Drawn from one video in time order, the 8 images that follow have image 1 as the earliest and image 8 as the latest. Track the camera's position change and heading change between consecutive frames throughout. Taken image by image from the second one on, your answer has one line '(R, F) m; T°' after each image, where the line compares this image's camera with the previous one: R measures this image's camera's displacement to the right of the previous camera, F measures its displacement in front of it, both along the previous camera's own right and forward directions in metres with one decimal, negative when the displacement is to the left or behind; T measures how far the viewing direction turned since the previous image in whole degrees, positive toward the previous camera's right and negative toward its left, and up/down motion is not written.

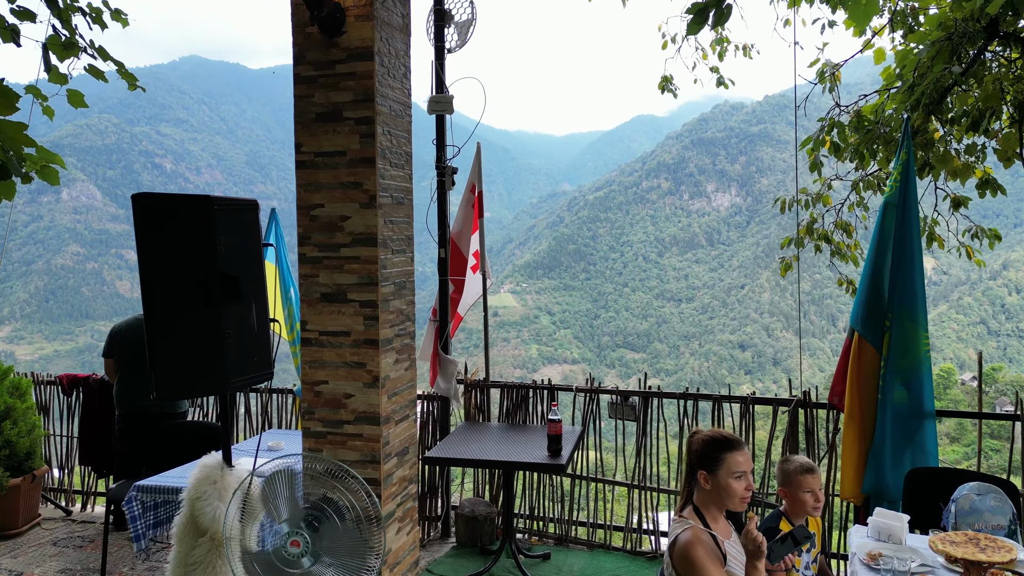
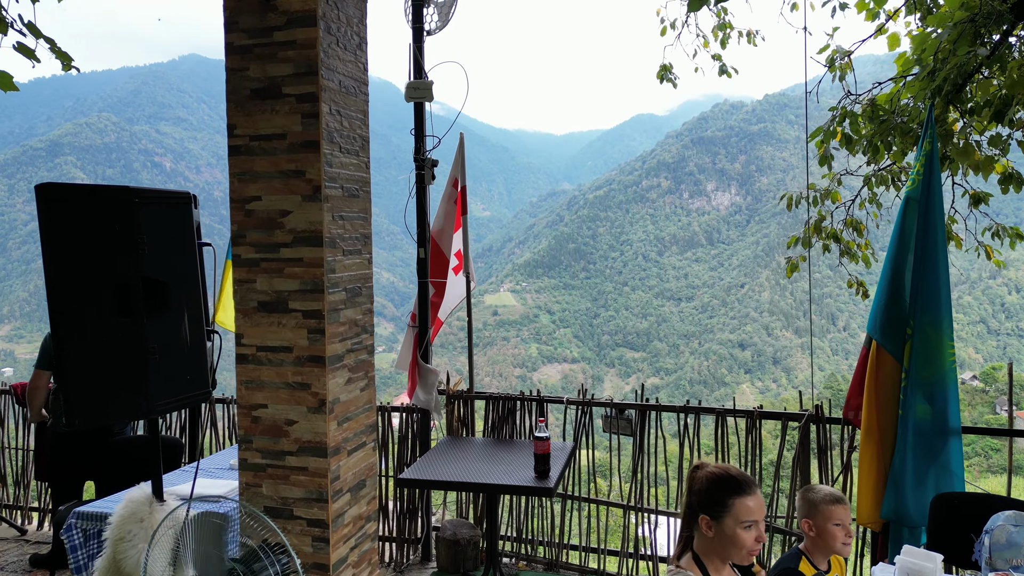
(+0.2, +0.6) m; 0°
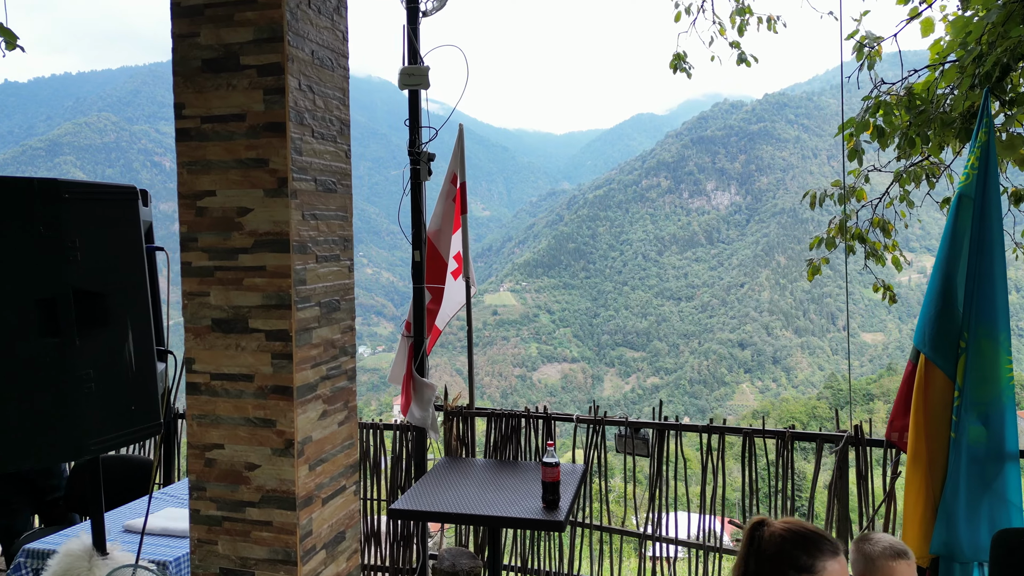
(0.0, +0.6) m; 0°
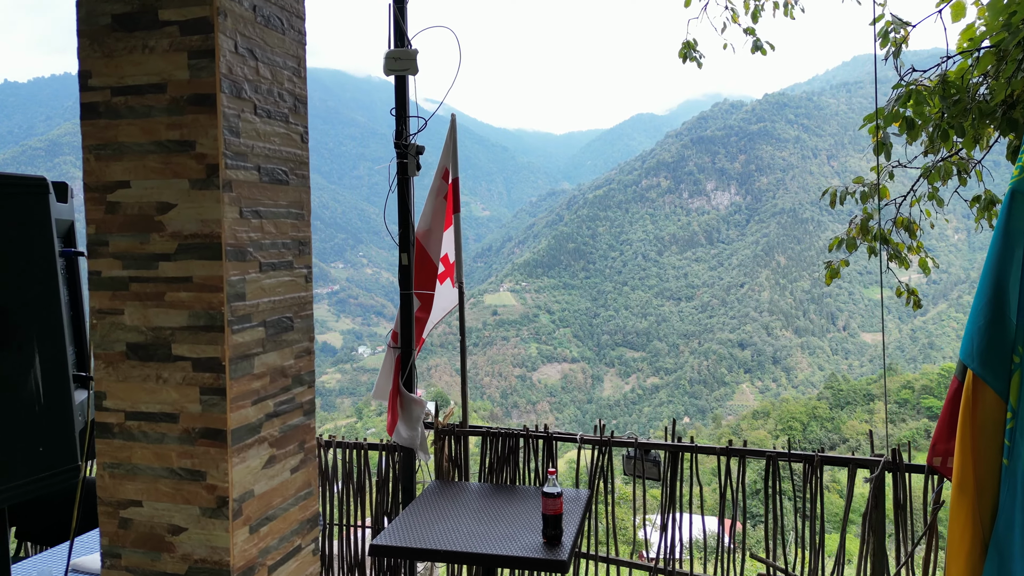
(0.0, +0.6) m; 0°
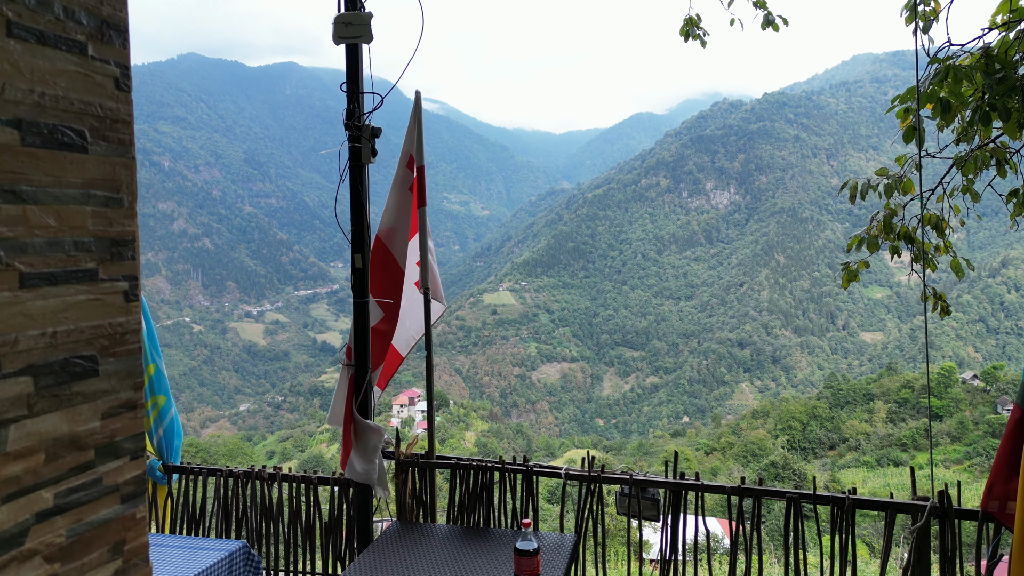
(-0.6, -0.8) m; 0°
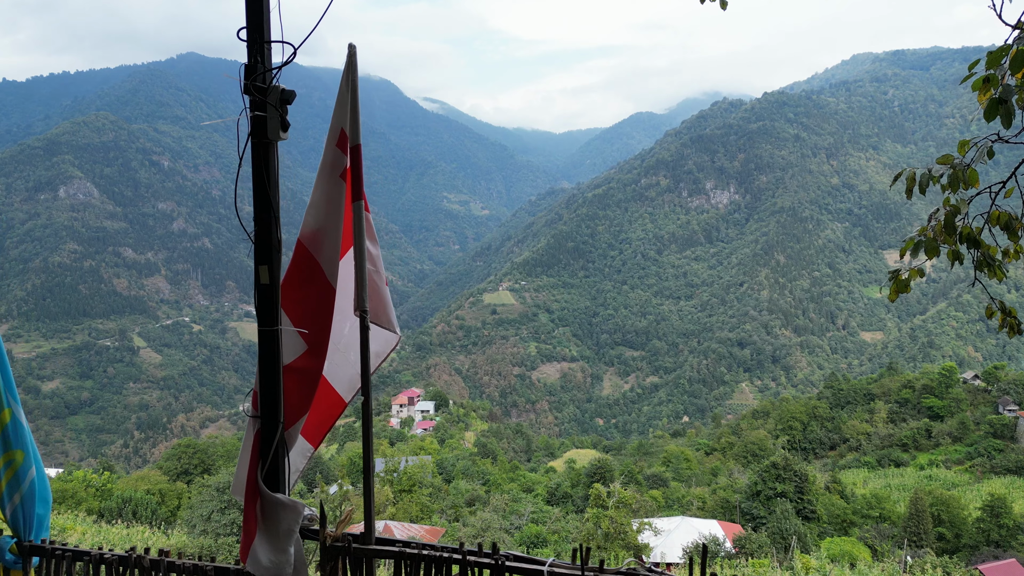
(0.0, +0.3) m; 0°
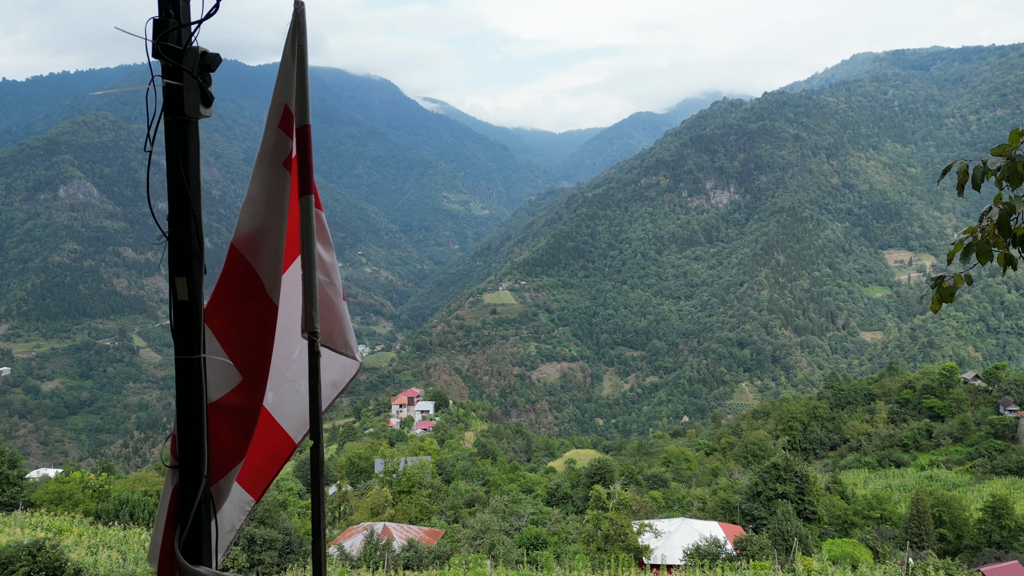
(0.0, +0.2) m; 0°
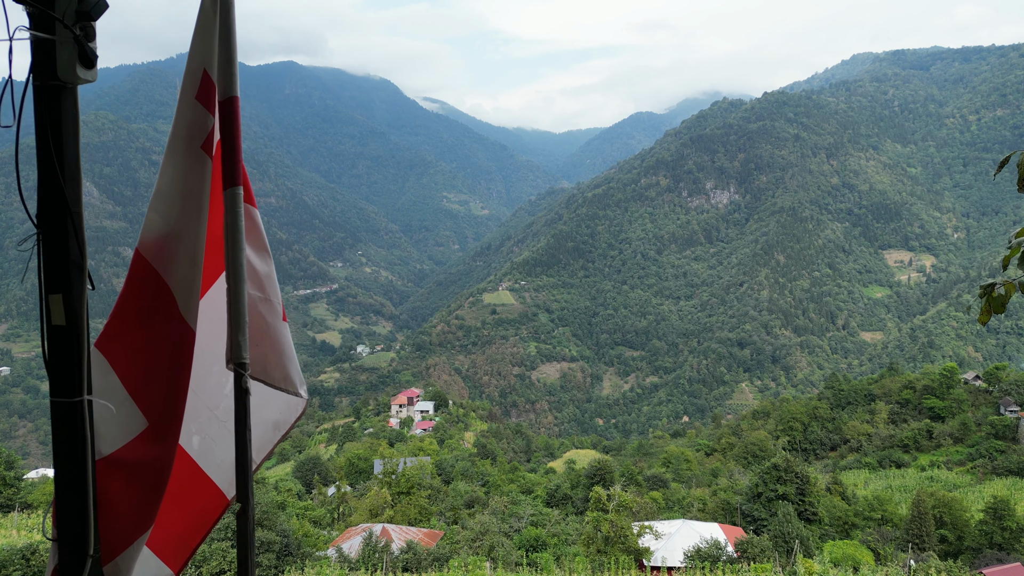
(0.0, +0.3) m; 0°
